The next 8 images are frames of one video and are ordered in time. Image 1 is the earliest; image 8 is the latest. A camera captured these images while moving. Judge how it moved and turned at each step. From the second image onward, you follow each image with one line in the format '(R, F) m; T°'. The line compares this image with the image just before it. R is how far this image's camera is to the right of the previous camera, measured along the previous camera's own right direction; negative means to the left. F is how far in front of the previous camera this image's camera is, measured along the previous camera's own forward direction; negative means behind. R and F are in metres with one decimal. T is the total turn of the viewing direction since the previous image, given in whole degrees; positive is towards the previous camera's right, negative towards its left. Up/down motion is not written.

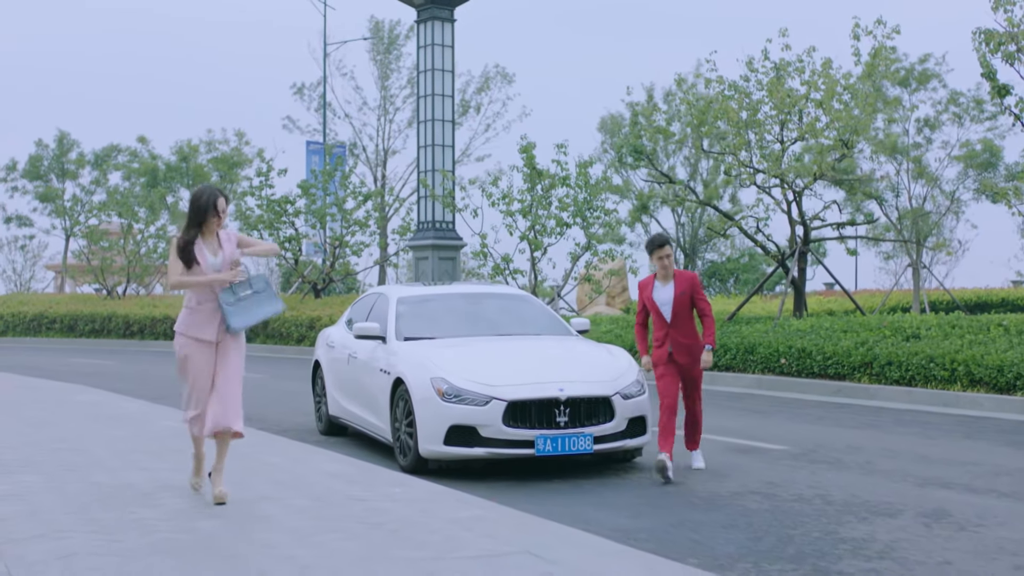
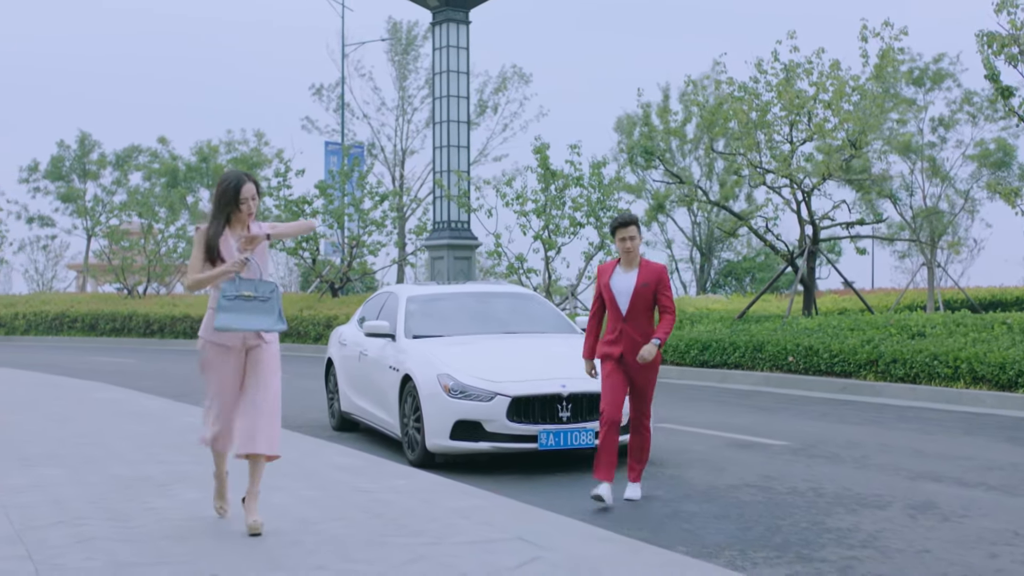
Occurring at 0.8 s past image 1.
(+0.1, -0.3) m; -1°
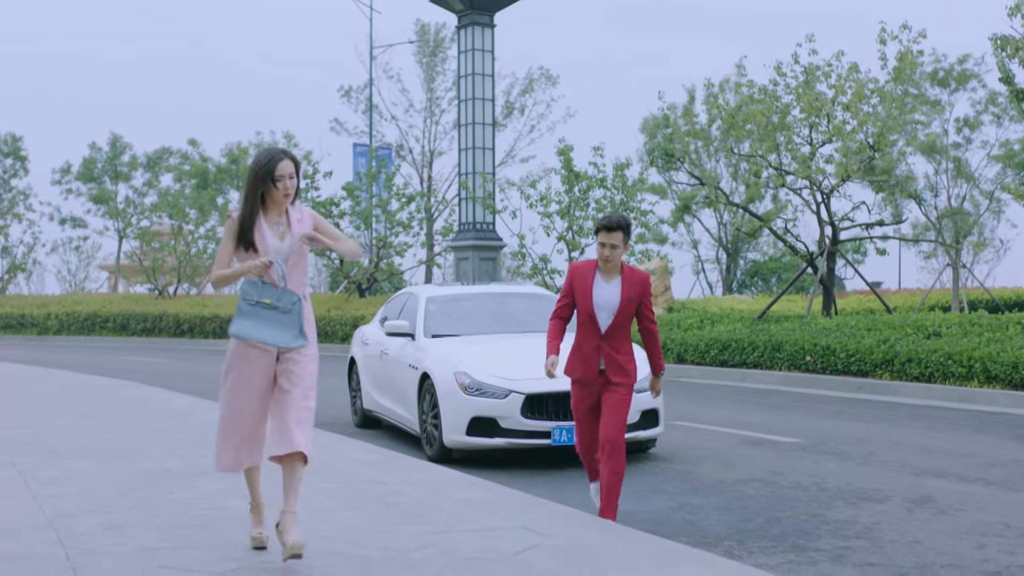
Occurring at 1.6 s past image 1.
(+0.1, -0.3) m; -1°
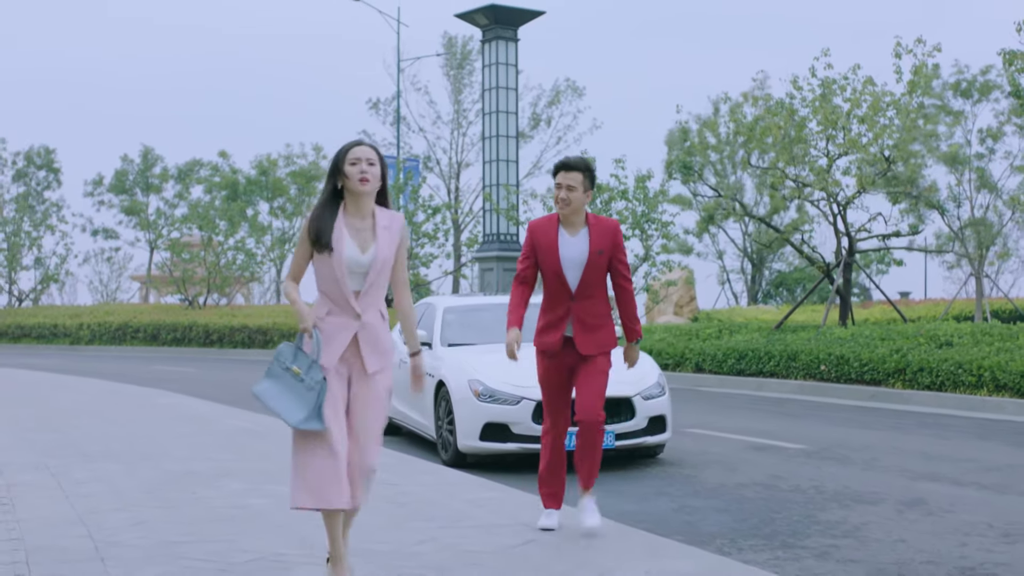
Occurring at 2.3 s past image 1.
(+0.1, -0.3) m; -1°
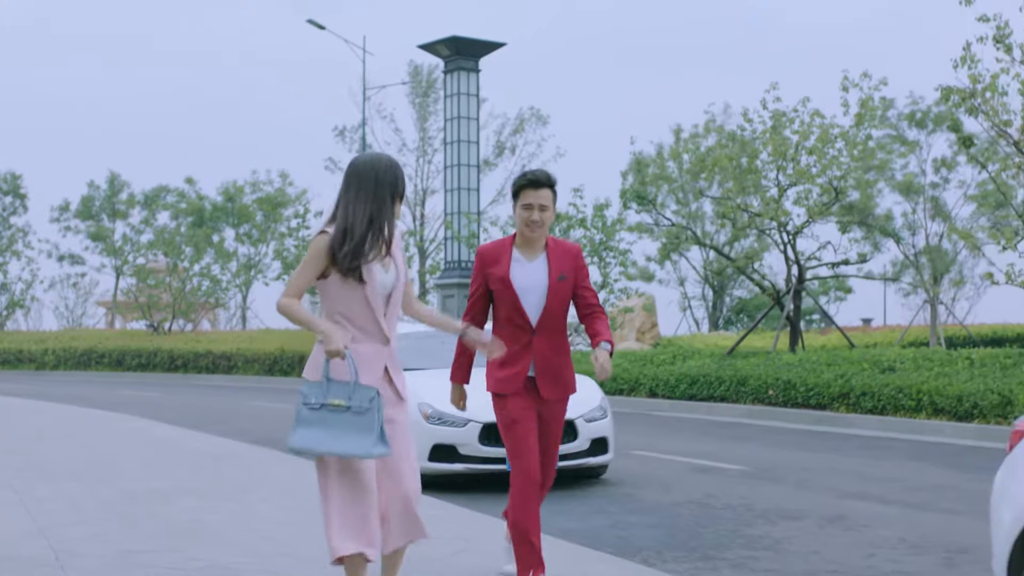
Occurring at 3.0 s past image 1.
(+0.2, -0.4) m; +2°
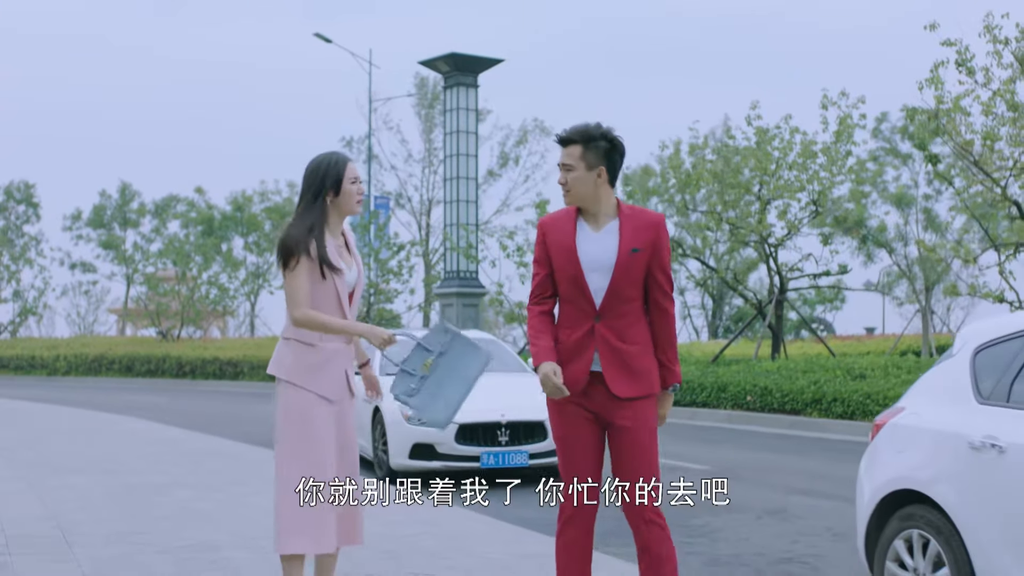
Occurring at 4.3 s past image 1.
(+0.3, -0.7) m; -1°
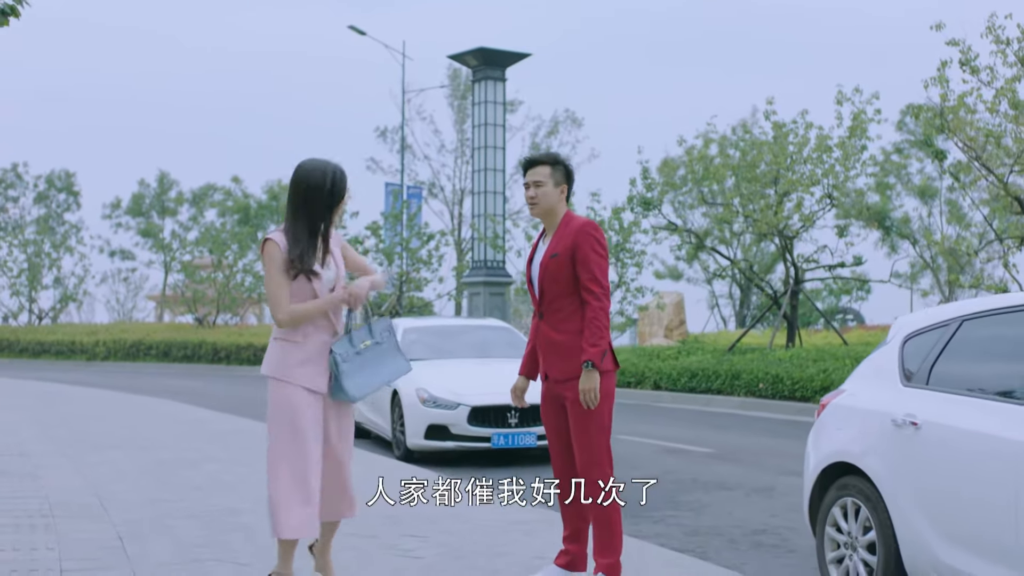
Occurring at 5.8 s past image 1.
(+0.2, -0.6) m; -2°
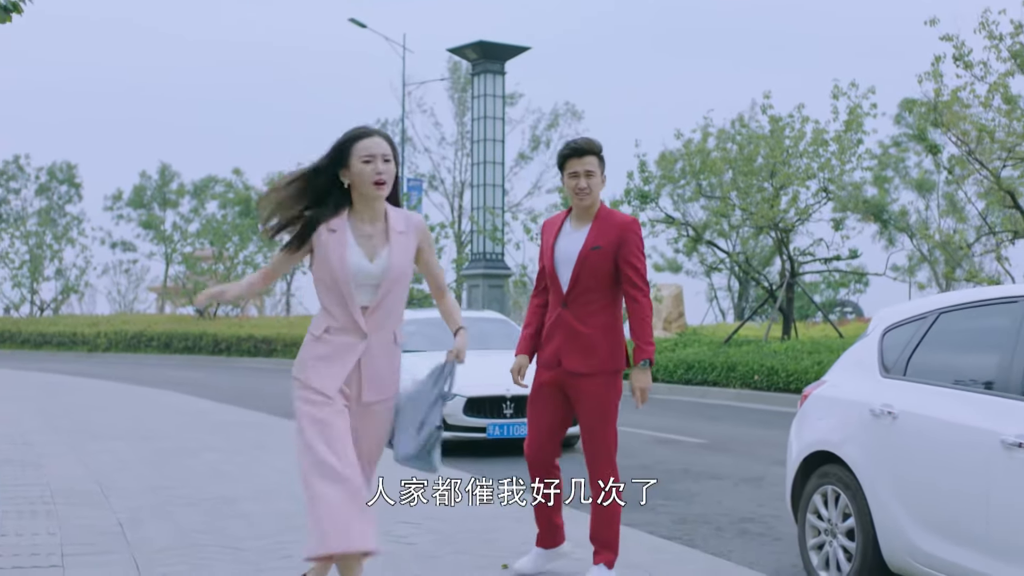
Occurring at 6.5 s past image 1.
(0.0, -0.1) m; 0°
